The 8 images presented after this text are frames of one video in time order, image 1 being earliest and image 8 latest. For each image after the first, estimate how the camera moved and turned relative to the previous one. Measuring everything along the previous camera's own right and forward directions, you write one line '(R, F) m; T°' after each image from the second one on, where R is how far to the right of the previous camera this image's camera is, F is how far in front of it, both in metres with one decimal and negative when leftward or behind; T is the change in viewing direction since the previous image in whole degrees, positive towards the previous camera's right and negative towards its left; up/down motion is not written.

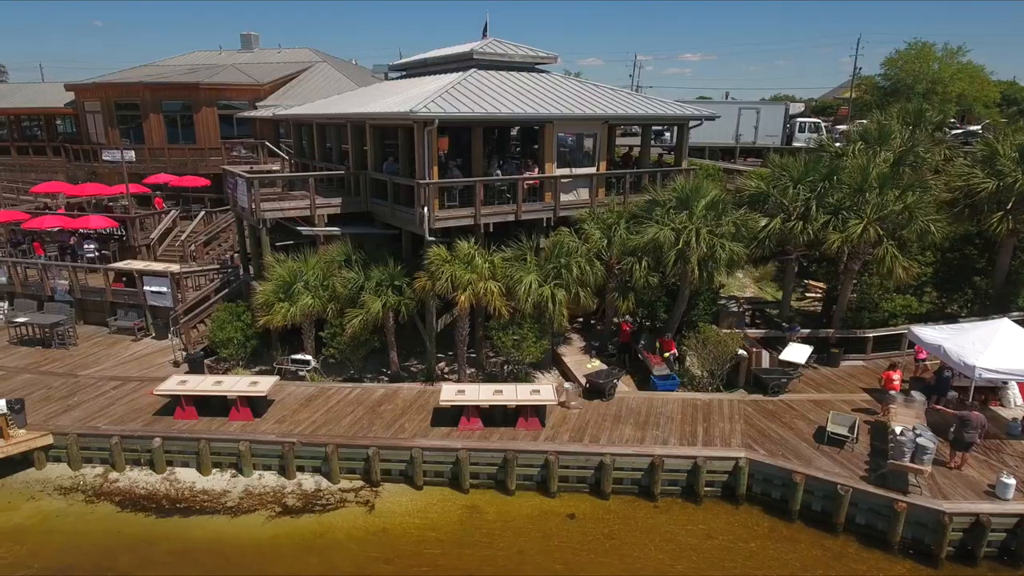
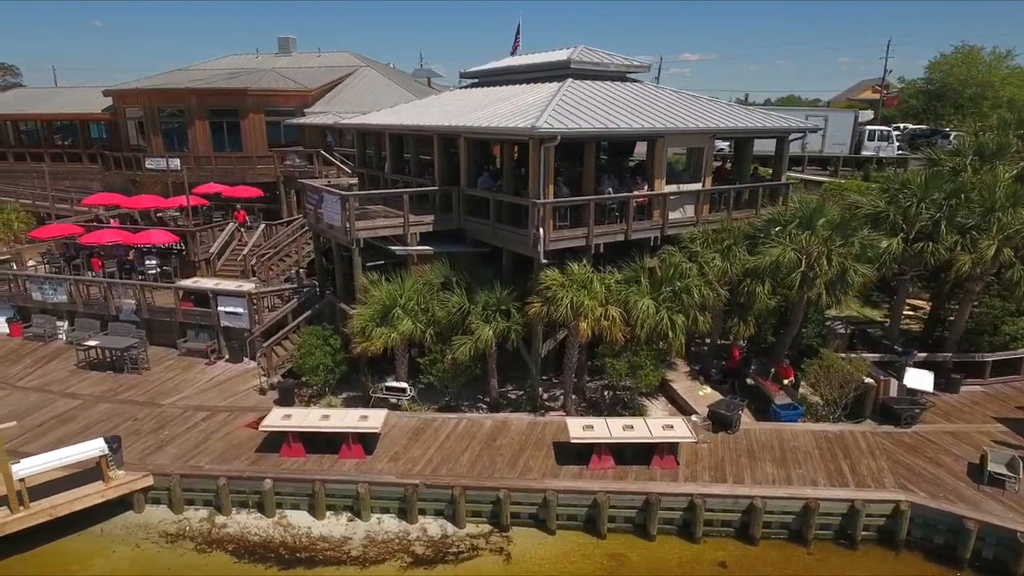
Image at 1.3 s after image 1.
(-2.6, +0.9) m; 0°
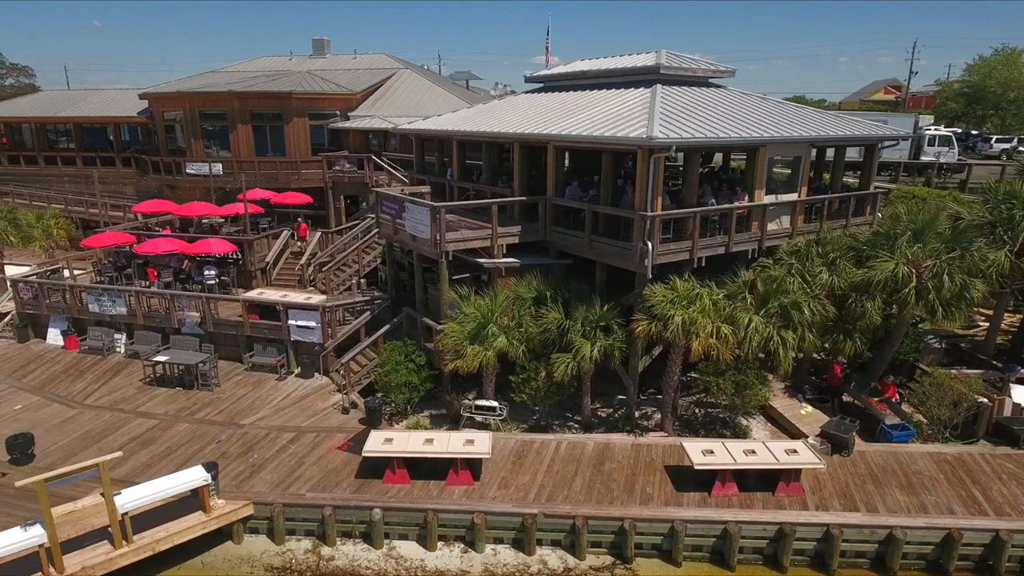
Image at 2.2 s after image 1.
(-2.2, +0.6) m; 0°
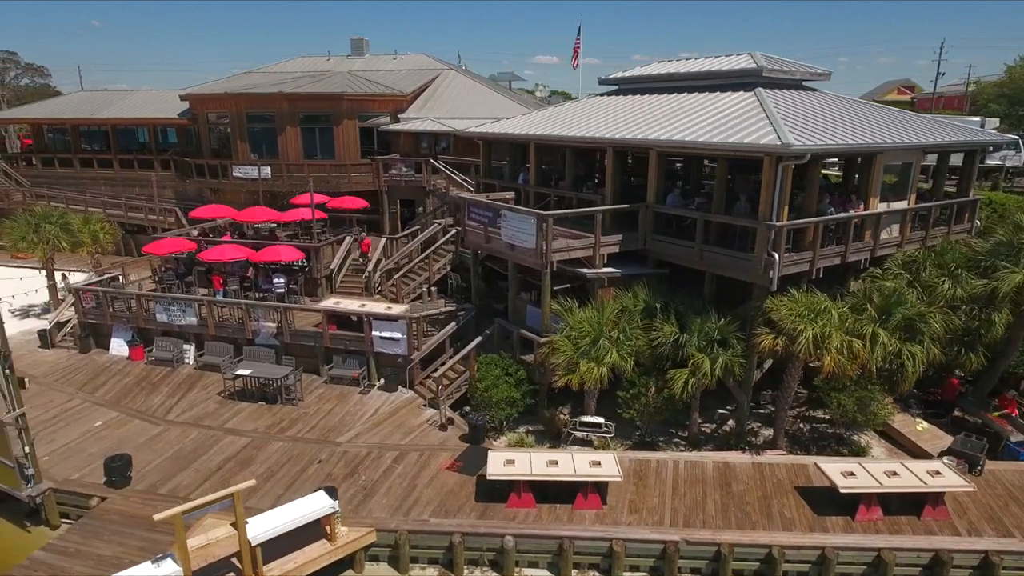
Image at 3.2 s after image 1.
(-2.4, +0.6) m; 0°
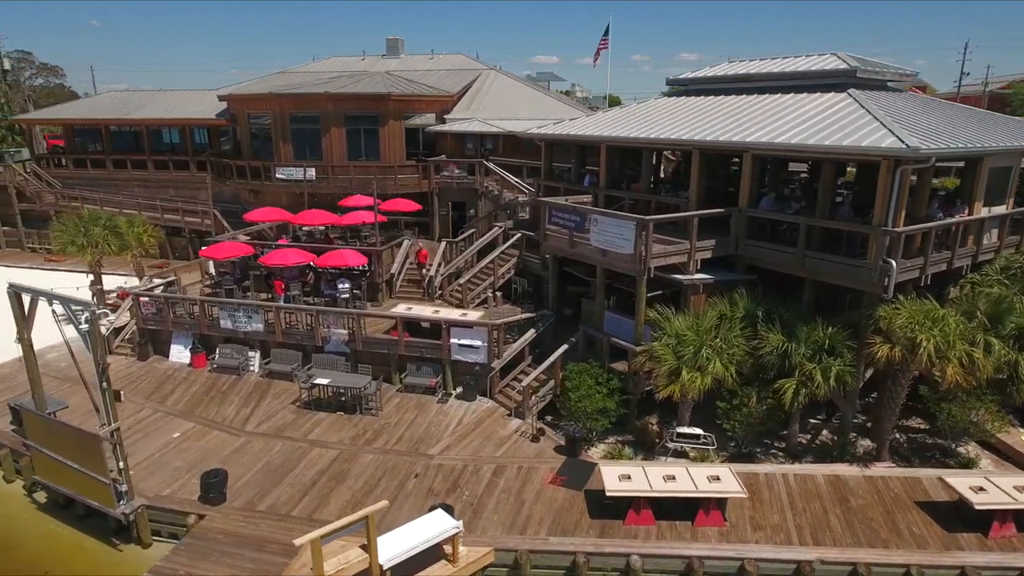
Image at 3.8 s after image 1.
(-2.1, +0.4) m; 0°
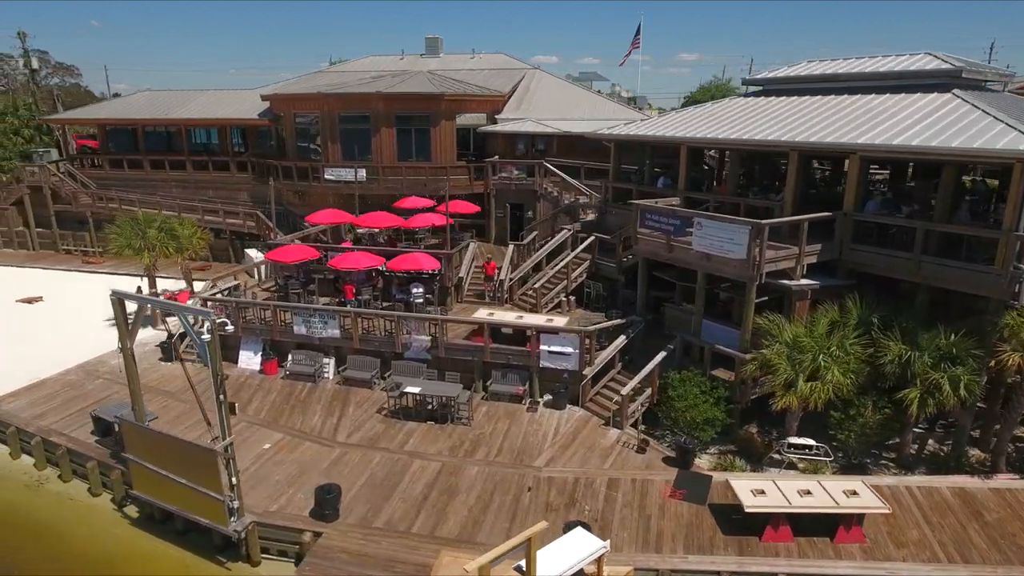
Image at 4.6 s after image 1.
(-2.2, +0.4) m; 0°
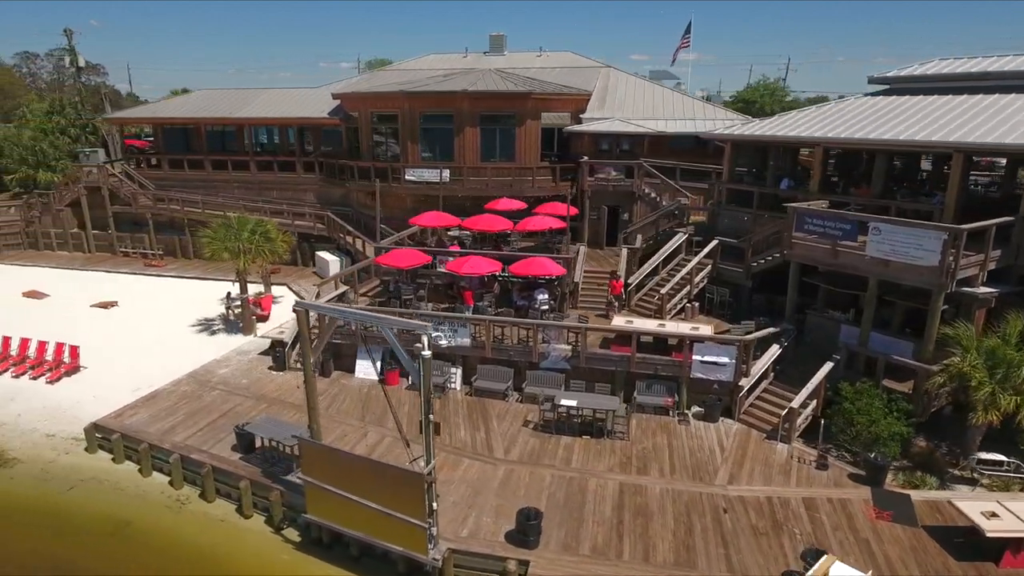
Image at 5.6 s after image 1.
(-3.5, +0.7) m; 0°
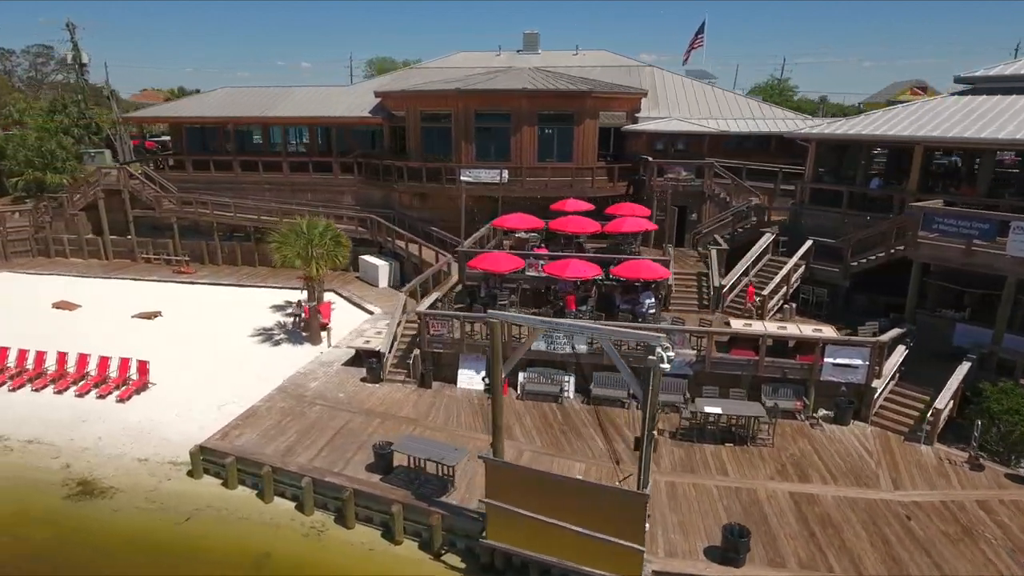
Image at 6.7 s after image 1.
(-3.7, +0.7) m; +4°
